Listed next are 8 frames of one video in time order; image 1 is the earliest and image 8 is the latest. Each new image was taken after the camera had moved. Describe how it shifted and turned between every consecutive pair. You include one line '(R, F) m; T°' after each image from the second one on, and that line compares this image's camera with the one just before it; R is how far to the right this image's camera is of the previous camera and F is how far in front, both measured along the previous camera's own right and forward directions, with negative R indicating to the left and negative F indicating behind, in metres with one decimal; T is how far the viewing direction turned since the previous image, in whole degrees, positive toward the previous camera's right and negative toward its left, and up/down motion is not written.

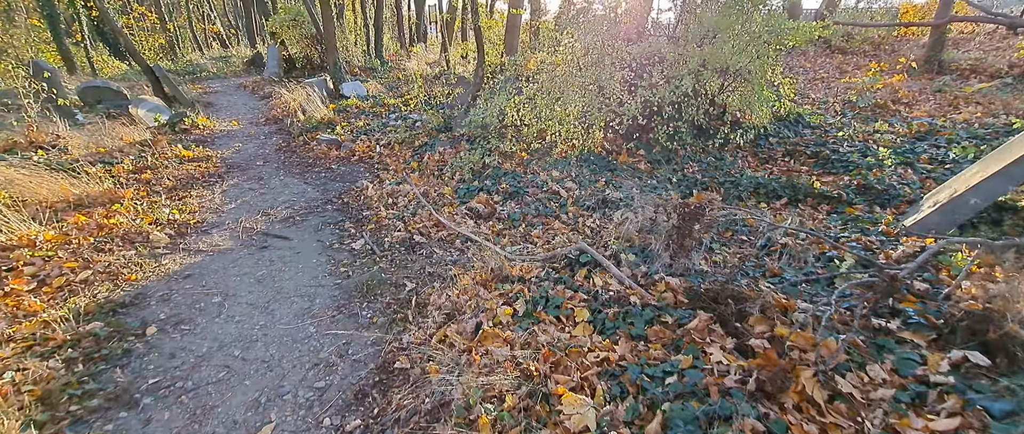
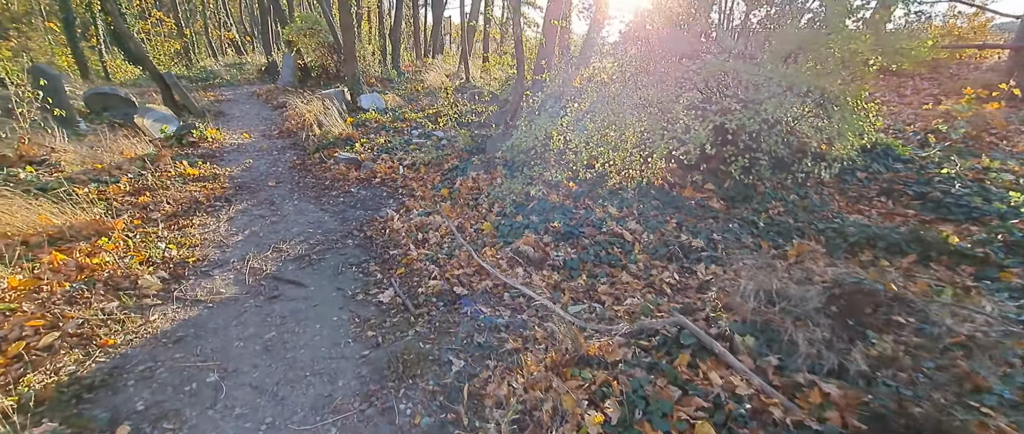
(-0.5, +0.7) m; -1°
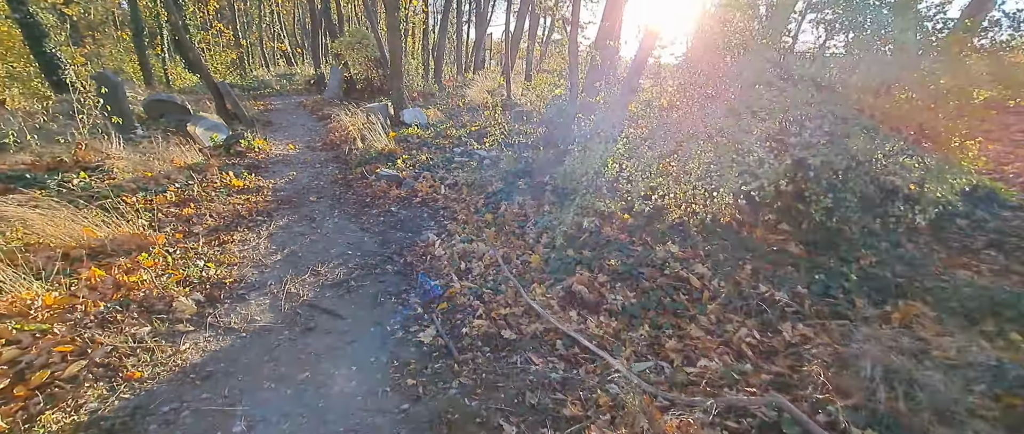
(-0.3, +0.3) m; -4°
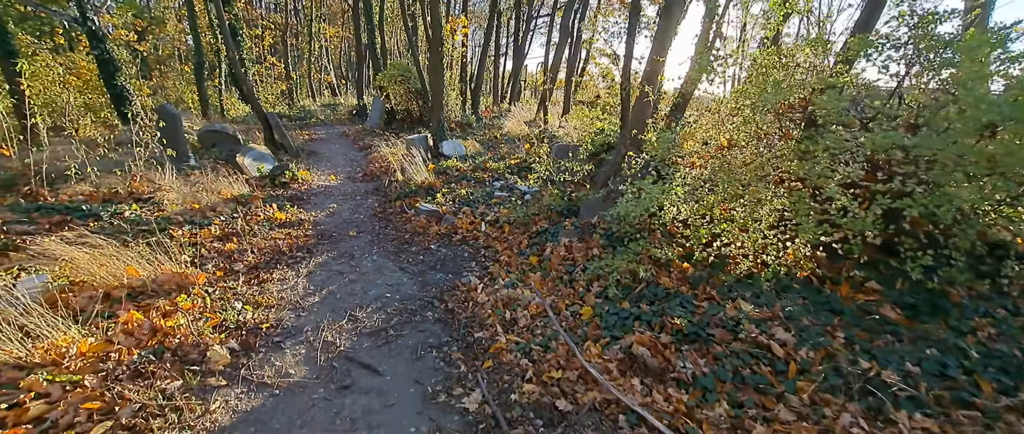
(-0.2, +0.3) m; -4°
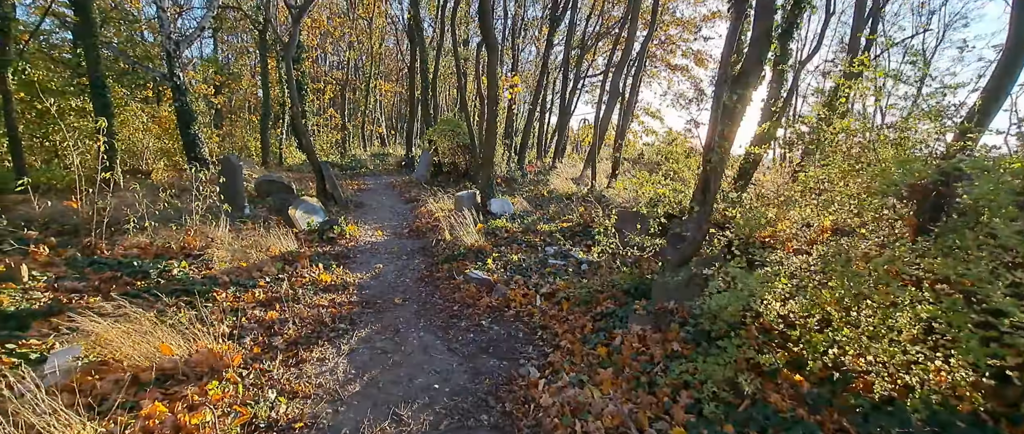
(-0.4, +0.5) m; -5°
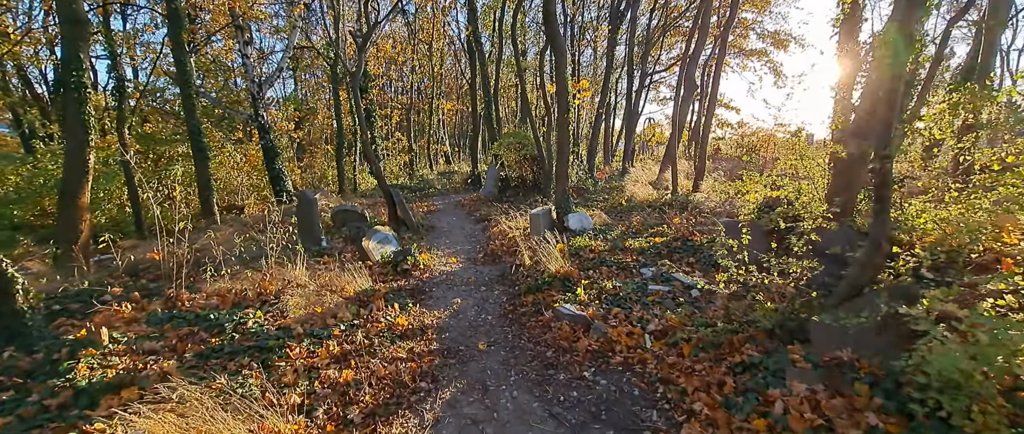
(-0.4, +0.8) m; -9°
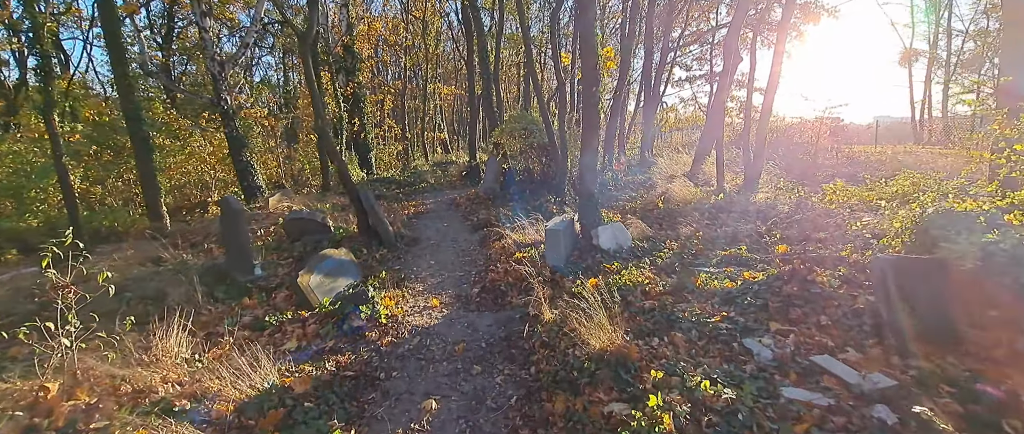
(-0.1, +2.5) m; 0°
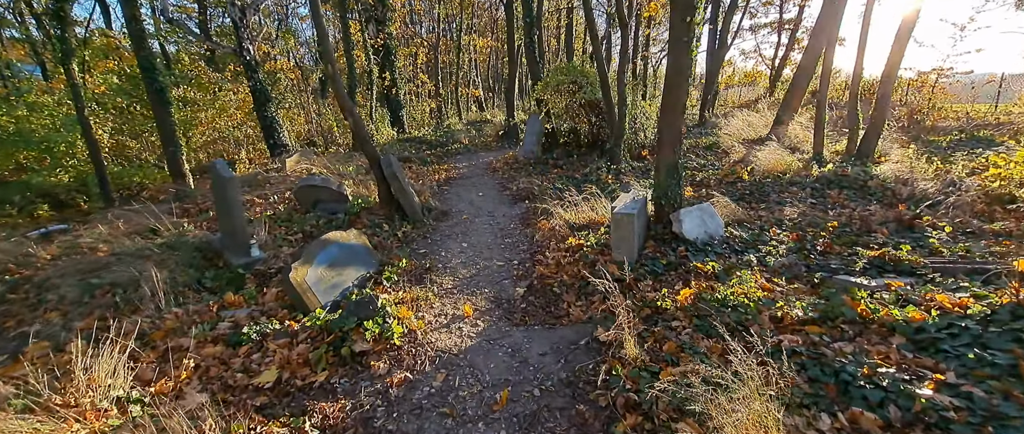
(-0.3, +1.5) m; -5°
